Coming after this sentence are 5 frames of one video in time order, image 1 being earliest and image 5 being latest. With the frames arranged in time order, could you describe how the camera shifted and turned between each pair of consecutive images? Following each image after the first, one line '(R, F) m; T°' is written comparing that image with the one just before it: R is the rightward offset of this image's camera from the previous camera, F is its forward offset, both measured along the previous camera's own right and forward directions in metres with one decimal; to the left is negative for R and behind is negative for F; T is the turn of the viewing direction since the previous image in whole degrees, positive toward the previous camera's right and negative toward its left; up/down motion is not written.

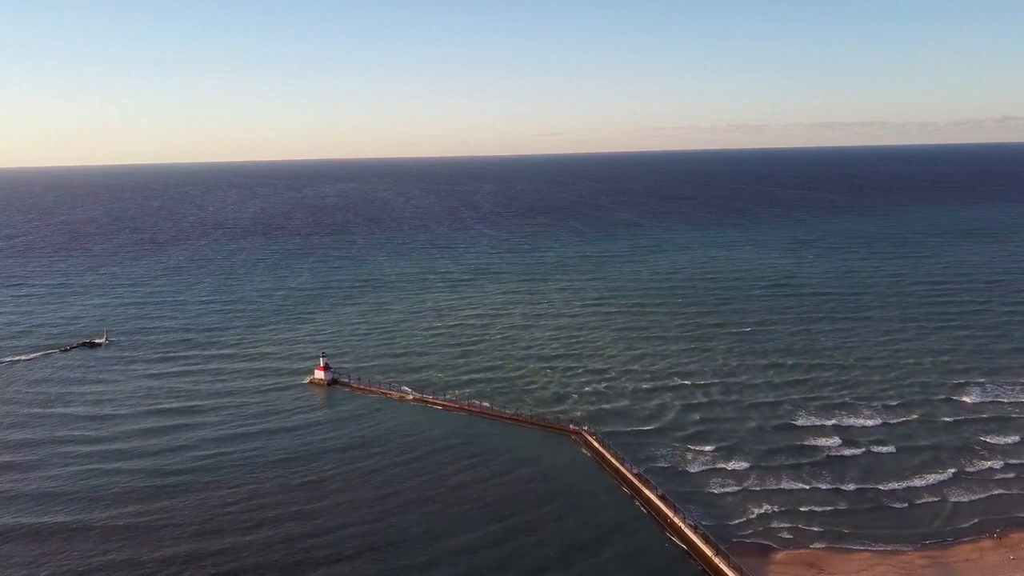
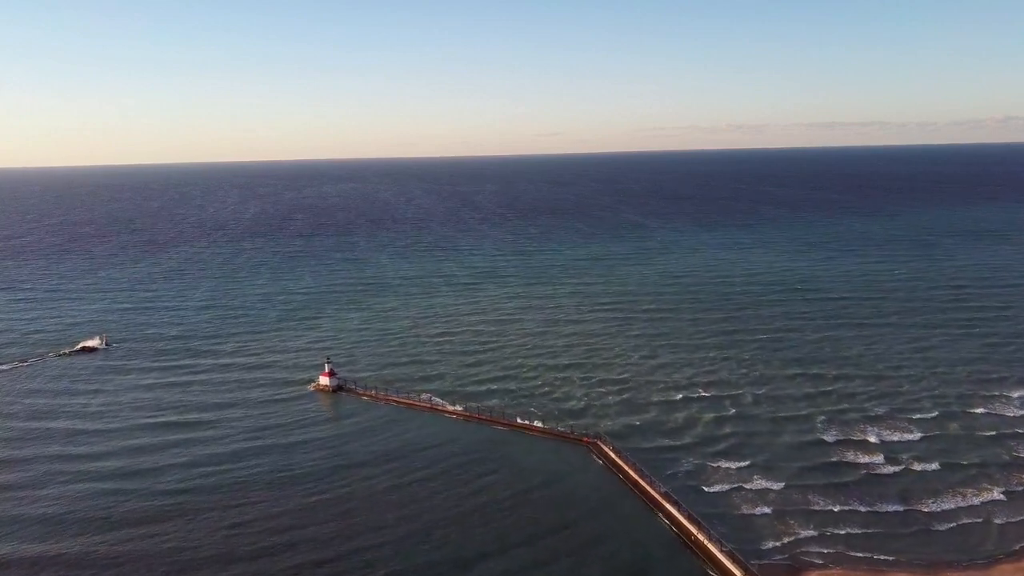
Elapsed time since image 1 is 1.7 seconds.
(-1.0, +1.9) m; 0°
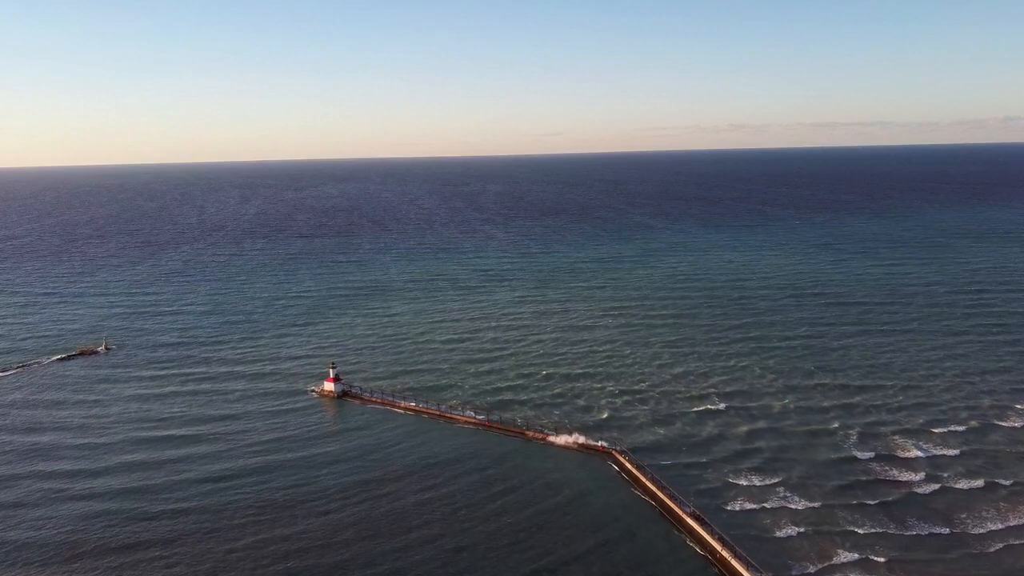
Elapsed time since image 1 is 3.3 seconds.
(-1.0, +2.0) m; 0°
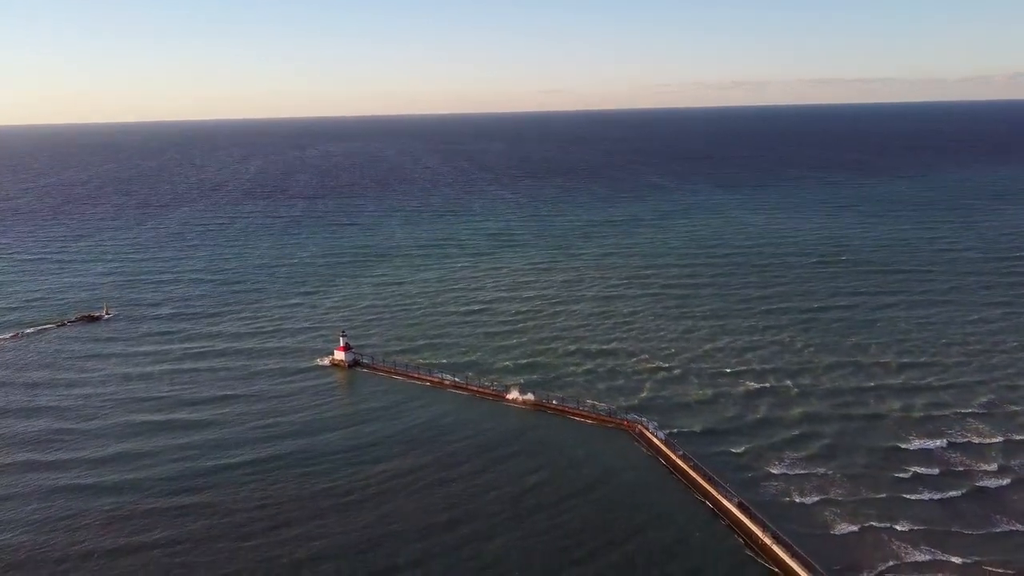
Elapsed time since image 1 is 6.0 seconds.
(-1.5, +3.4) m; 0°
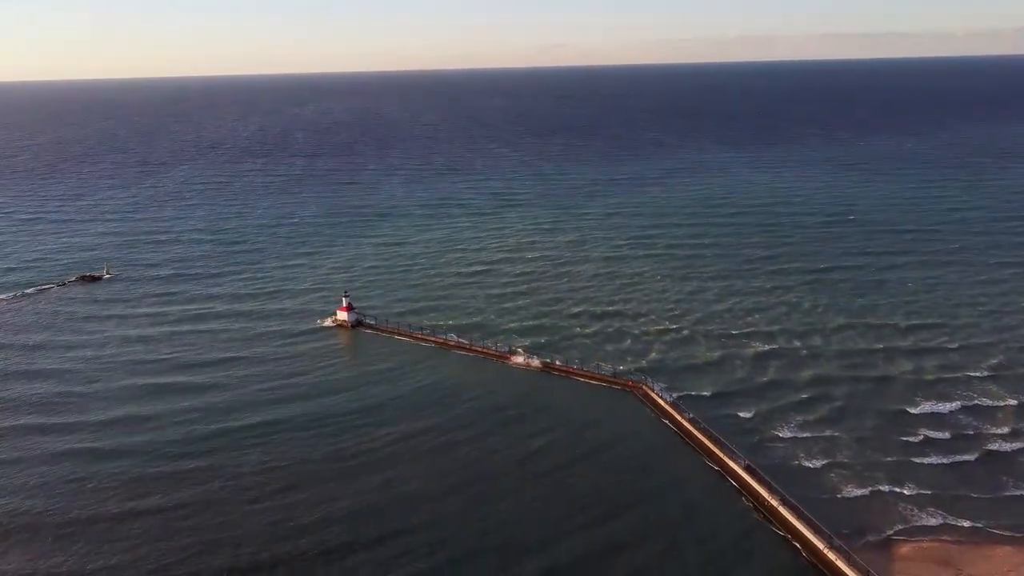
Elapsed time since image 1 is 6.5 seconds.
(-0.3, +0.8) m; 0°
